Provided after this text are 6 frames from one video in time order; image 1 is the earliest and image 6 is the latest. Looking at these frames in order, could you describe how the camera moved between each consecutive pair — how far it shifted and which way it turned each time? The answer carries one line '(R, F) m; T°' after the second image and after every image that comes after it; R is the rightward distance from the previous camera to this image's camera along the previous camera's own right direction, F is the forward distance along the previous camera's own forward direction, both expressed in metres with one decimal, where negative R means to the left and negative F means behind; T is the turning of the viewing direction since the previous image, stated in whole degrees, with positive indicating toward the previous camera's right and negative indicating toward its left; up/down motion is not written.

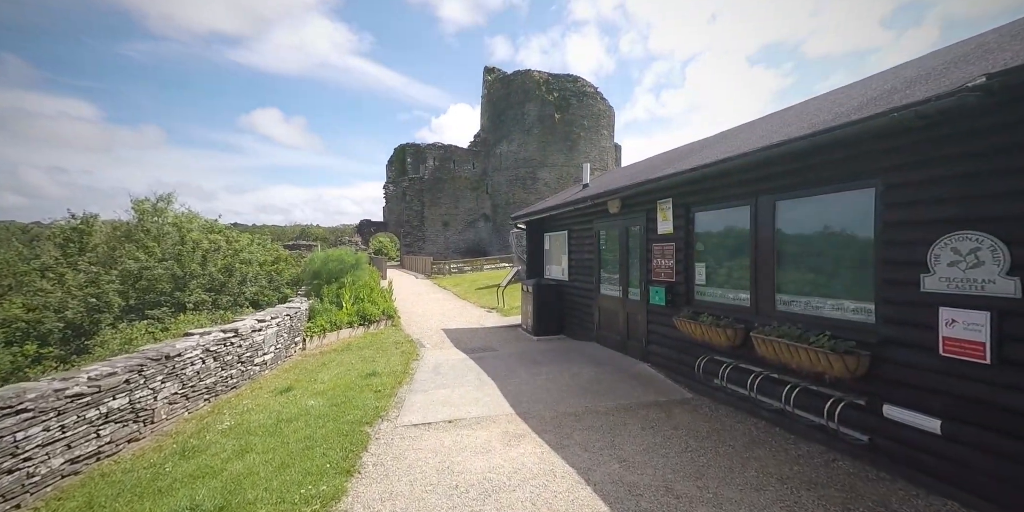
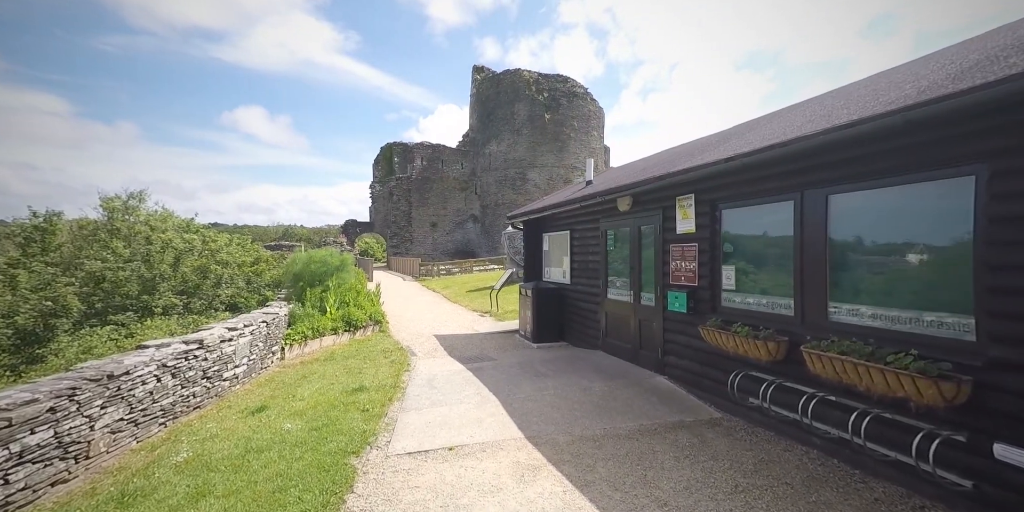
(-0.2, +0.6) m; +2°
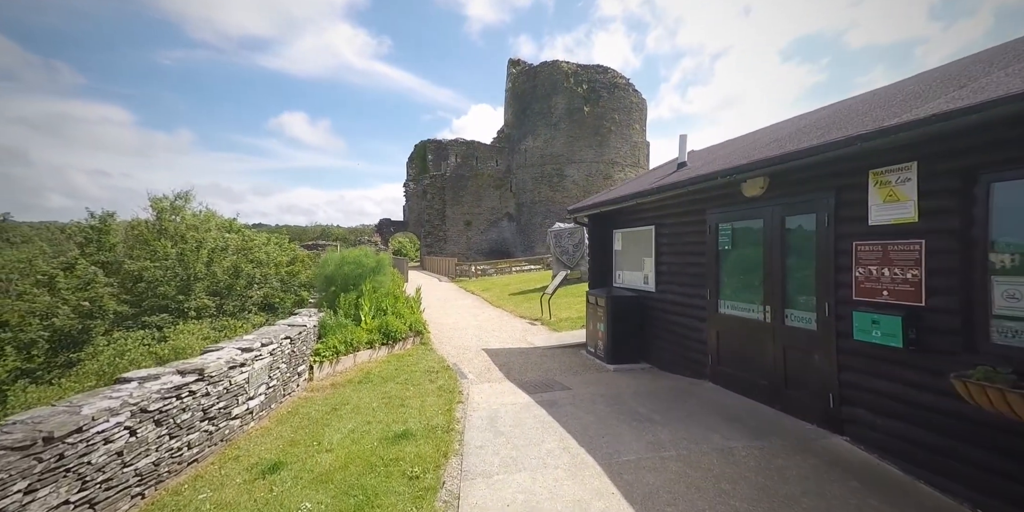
(-0.6, +1.6) m; -4°
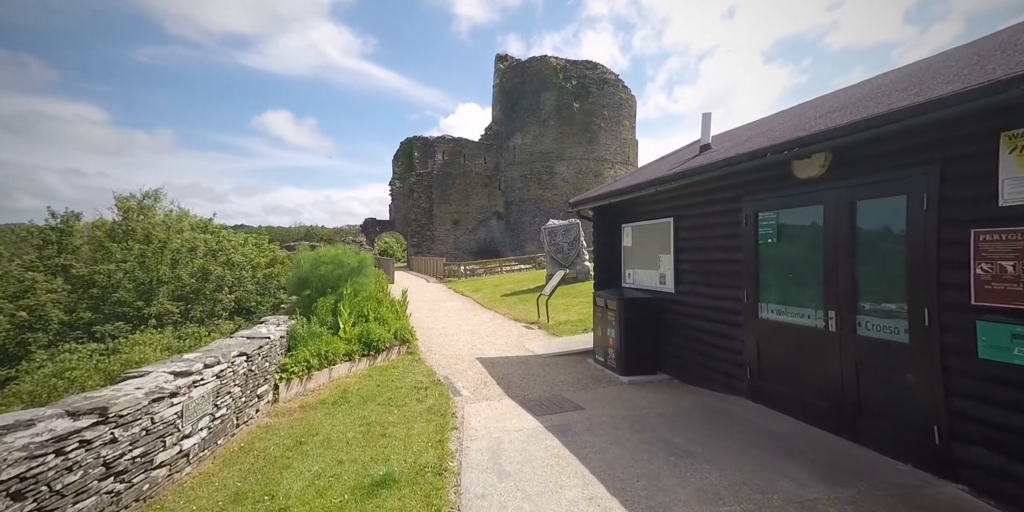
(-0.2, +1.0) m; +2°
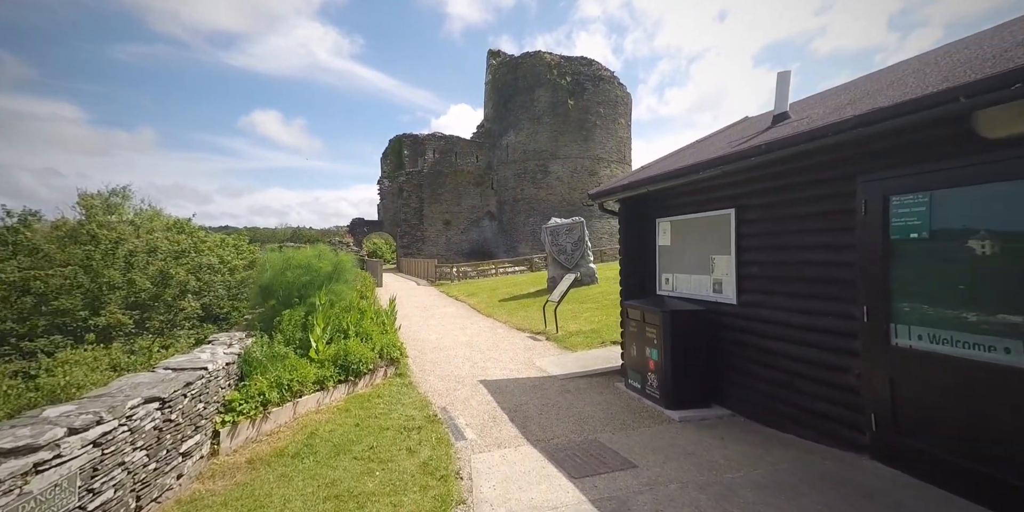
(-0.3, +1.5) m; +1°
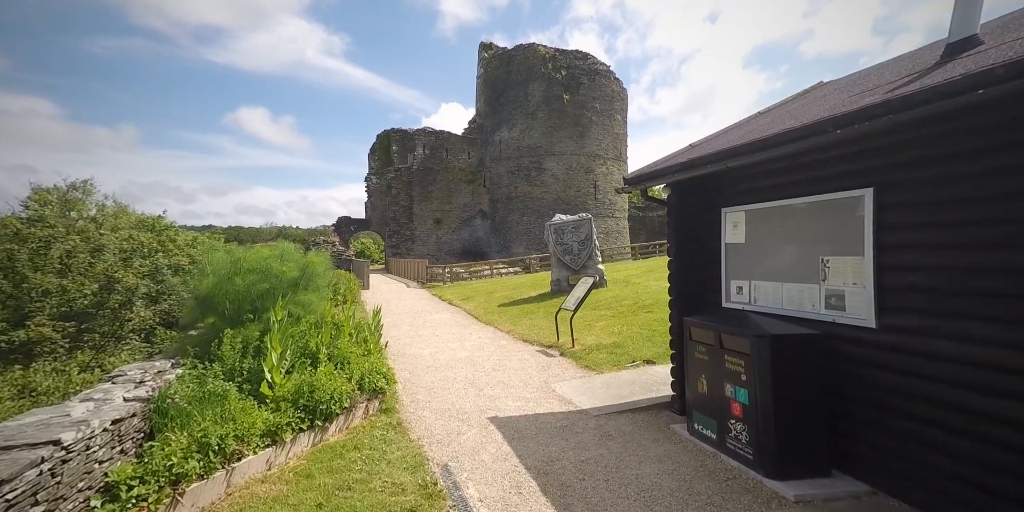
(-0.4, +1.7) m; +1°
